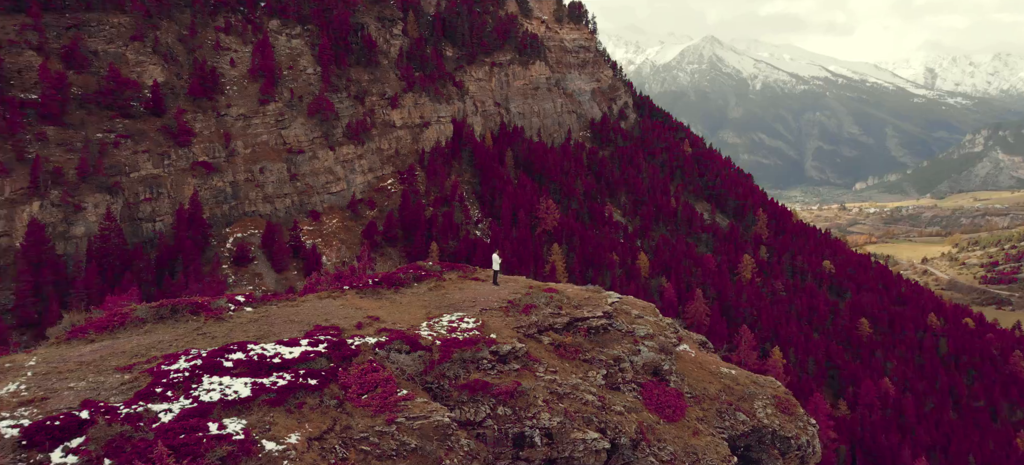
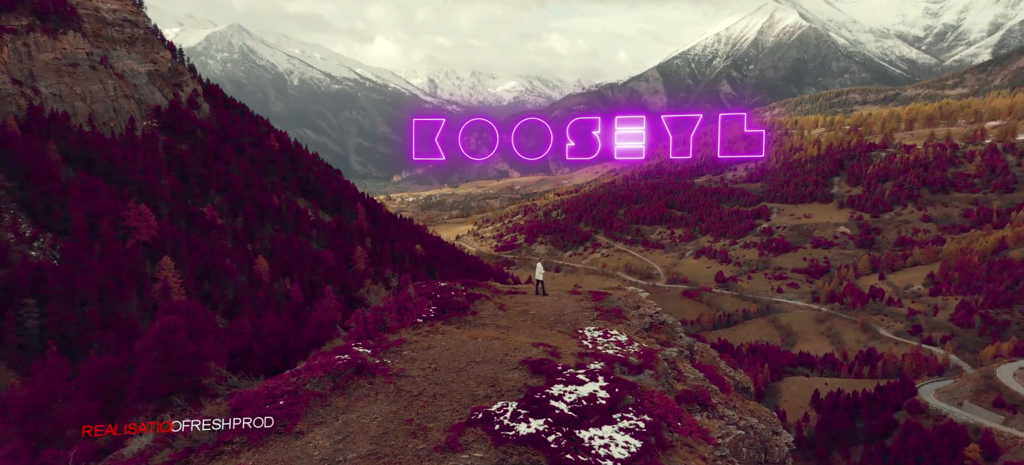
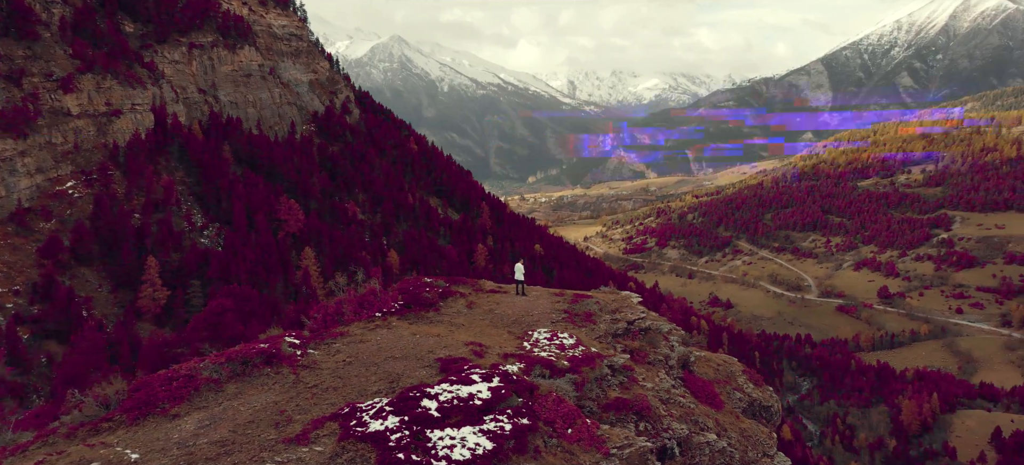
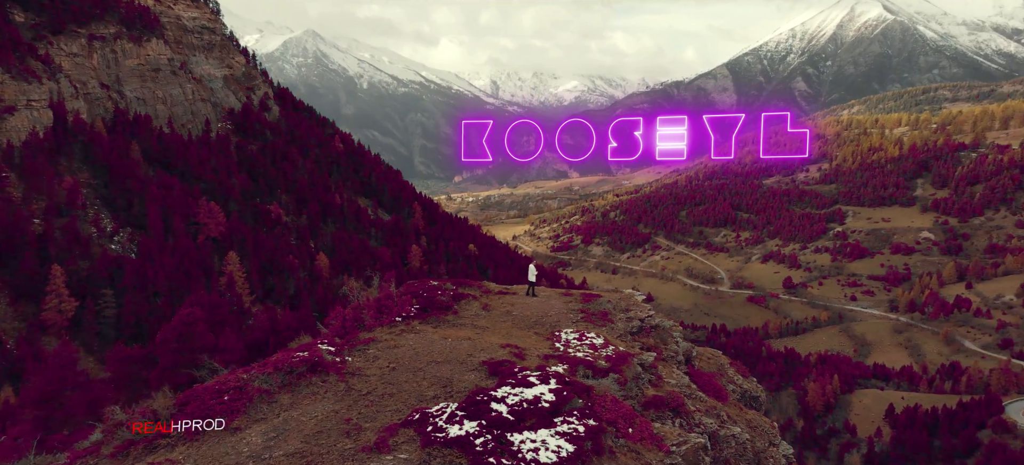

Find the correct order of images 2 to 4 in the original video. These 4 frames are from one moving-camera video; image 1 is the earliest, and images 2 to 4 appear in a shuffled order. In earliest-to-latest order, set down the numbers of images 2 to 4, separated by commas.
3, 4, 2
